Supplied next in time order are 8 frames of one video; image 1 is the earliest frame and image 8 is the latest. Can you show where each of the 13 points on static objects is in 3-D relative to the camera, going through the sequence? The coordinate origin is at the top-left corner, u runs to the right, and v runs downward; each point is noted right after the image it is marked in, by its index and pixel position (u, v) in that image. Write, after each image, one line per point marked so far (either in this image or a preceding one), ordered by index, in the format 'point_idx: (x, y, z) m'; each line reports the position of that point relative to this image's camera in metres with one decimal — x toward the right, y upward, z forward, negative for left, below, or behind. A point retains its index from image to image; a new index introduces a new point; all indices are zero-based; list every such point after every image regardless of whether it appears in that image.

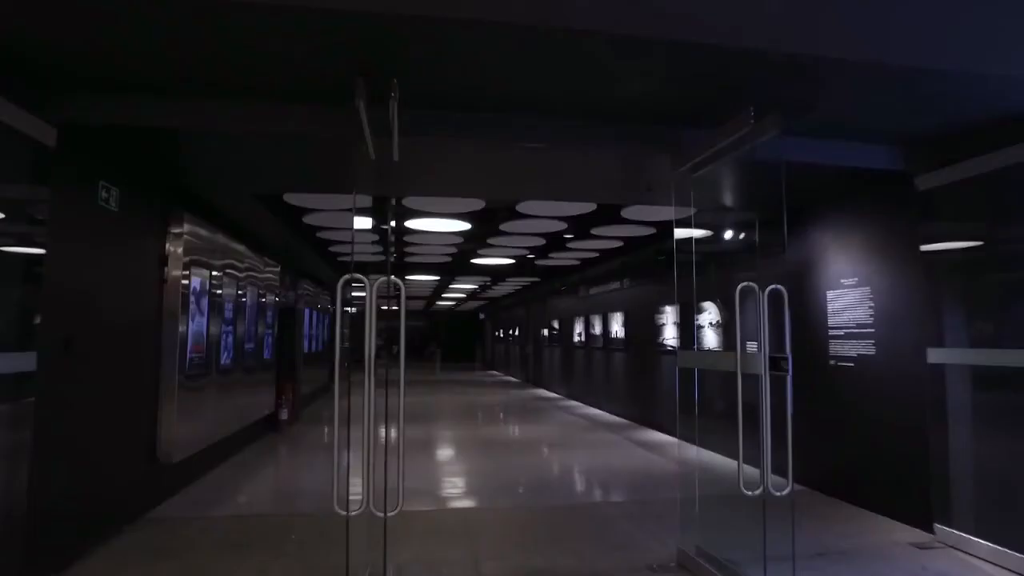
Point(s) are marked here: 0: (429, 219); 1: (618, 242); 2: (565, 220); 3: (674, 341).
0: (-0.9, +0.7, +7.2) m
1: (+1.3, +0.6, +8.8) m
2: (+0.6, +0.7, +7.4) m
3: (+2.1, -0.7, +9.3) m
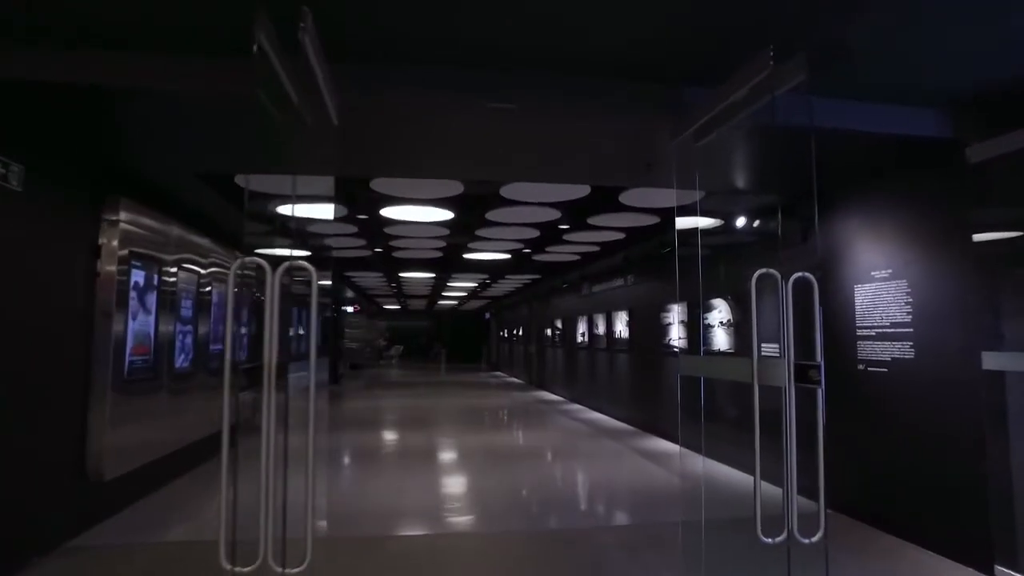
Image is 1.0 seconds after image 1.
0: (-1.0, +0.7, +6.5) m
1: (+1.2, +0.6, +8.1) m
2: (+0.4, +0.8, +6.7) m
3: (+2.1, -0.7, +8.6) m
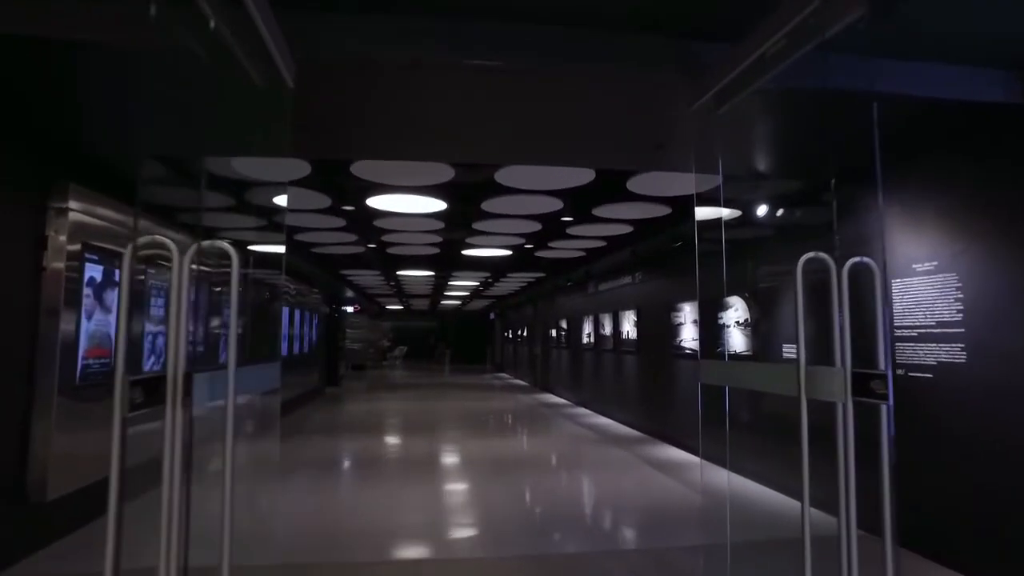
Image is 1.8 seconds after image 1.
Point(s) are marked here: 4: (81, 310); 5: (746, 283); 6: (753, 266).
0: (-1.0, +0.8, +6.0) m
1: (+1.2, +0.7, +7.6) m
2: (+0.4, +0.8, +6.1) m
3: (+2.1, -0.6, +8.0) m
4: (-2.9, -0.1, +4.6) m
5: (+2.3, 0.0, +6.4) m
6: (+2.3, +0.2, +6.3) m
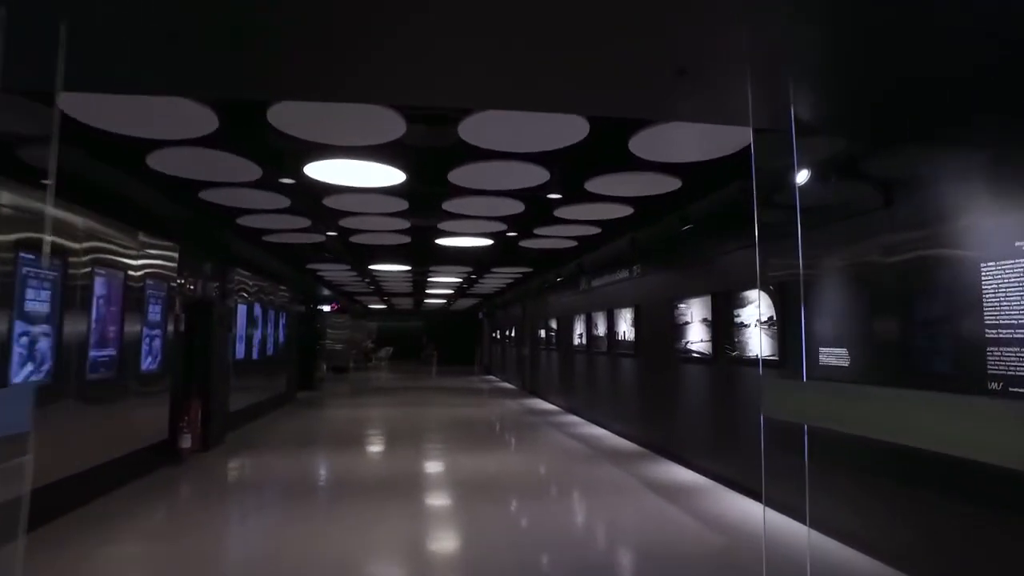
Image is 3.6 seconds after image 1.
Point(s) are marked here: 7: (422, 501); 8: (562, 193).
0: (-1.2, +0.8, +4.9) m
1: (+1.0, +0.7, +6.4) m
2: (+0.2, +0.9, +5.0) m
3: (+1.9, -0.6, +6.9) m
4: (-3.0, -0.1, +3.4) m
5: (+2.1, +0.1, +5.3) m
6: (+2.1, +0.3, +5.2) m
7: (-0.9, -2.0, +6.7) m
8: (+0.4, +0.8, +5.8) m
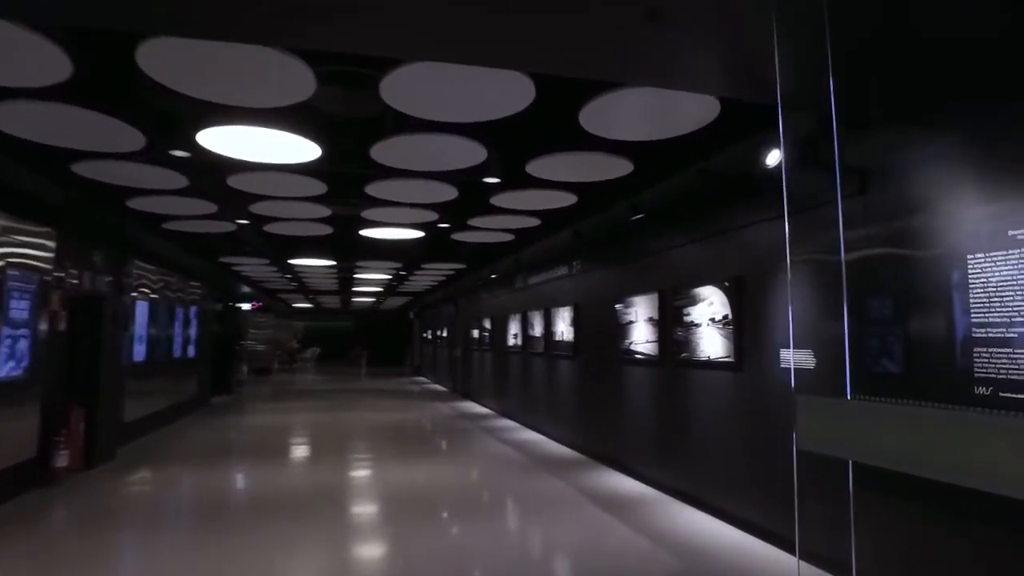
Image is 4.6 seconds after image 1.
0: (-1.6, +0.9, +4.1) m
1: (+0.5, +0.8, +5.9) m
2: (-0.2, +0.9, +4.4) m
3: (+1.2, -0.5, +6.5) m
4: (-3.3, 0.0, +2.5) m
5: (+1.6, +0.1, +4.9) m
6: (+1.6, +0.3, +4.8) m
7: (-1.5, -2.0, +6.0) m
8: (-0.1, +0.8, +5.2) m
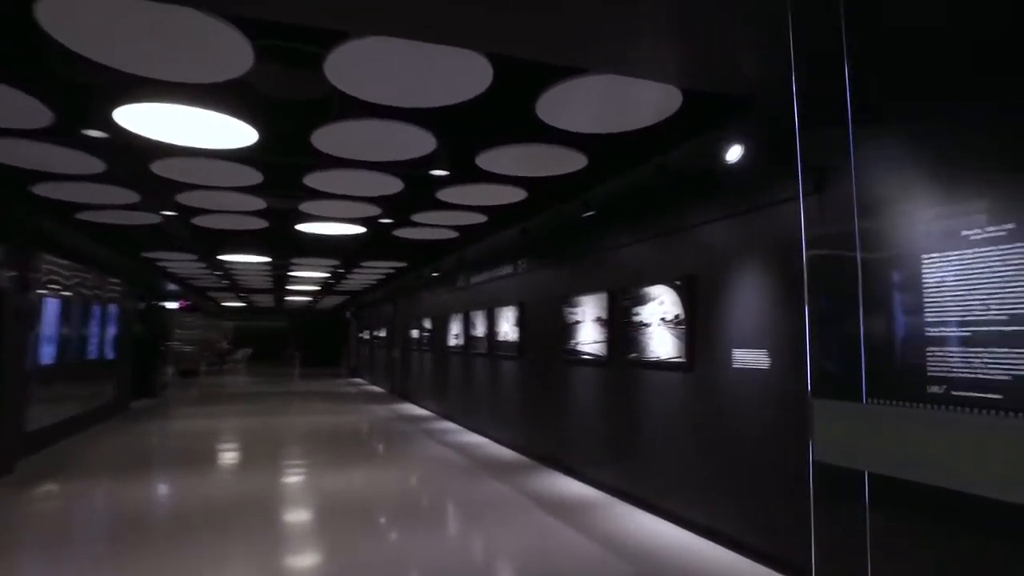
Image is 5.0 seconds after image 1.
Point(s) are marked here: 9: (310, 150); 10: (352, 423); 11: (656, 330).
0: (-1.9, +0.9, +3.8) m
1: (0.0, +0.8, +5.7) m
2: (-0.5, +0.9, +4.2) m
3: (+0.7, -0.5, +6.4) m
4: (-3.4, 0.0, +2.0) m
5: (+1.3, +0.1, +4.8) m
6: (+1.3, +0.3, +4.7) m
7: (-2.0, -2.0, +5.7) m
8: (-0.5, +0.9, +5.0) m
9: (-1.3, +0.9, +4.5) m
10: (-2.8, -2.3, +12.0) m
11: (+1.1, -0.3, +5.3) m
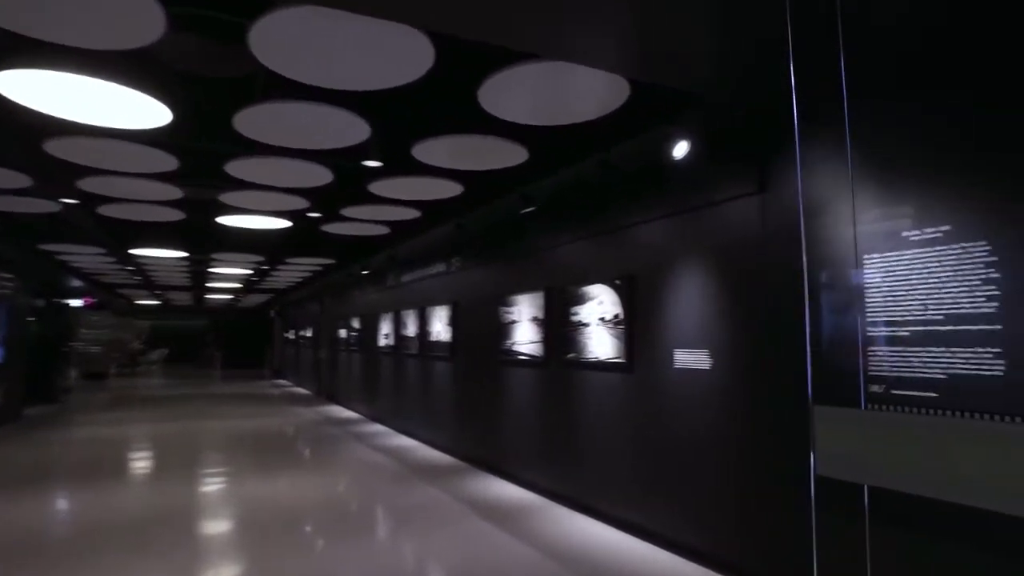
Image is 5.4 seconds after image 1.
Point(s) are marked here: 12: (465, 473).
0: (-2.2, +1.0, +3.4) m
1: (-0.5, +0.8, +5.5) m
2: (-0.8, +0.9, +3.9) m
3: (+0.1, -0.5, +6.2) m
4: (-3.6, +0.1, +1.5) m
5: (+0.8, +0.1, +4.7) m
6: (+0.9, +0.3, +4.6) m
7: (-2.5, -1.9, +5.3) m
8: (-0.9, +0.9, +4.8) m
9: (-1.7, +0.9, +4.2) m
10: (-3.9, -2.3, +11.5) m
11: (+0.6, -0.3, +5.2) m
12: (-0.5, -1.9, +7.3) m
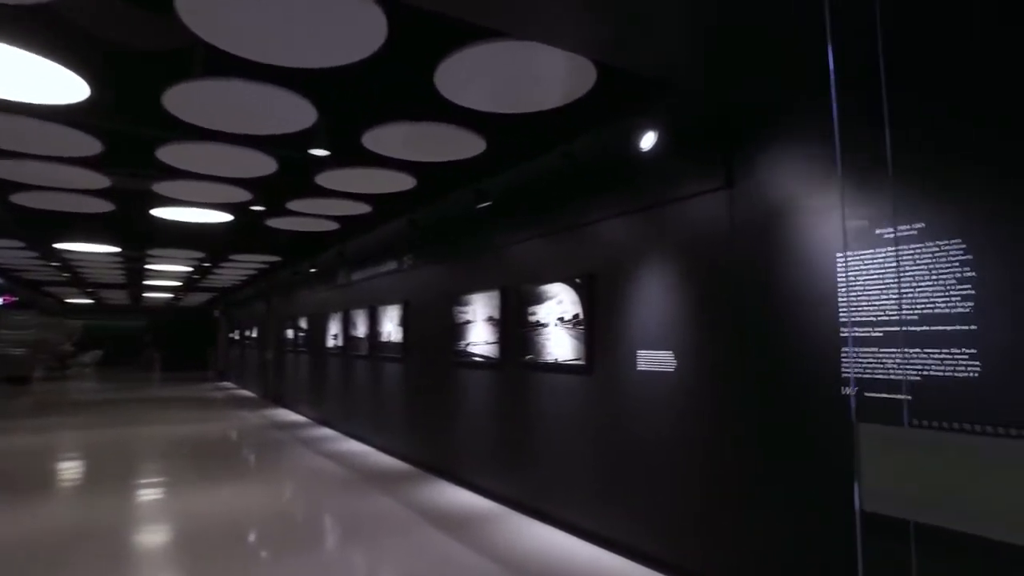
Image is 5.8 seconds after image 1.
0: (-2.3, +1.0, +3.0) m
1: (-0.8, +0.8, +5.3) m
2: (-1.1, +0.9, +3.6) m
3: (-0.2, -0.5, +6.0) m
4: (-3.6, +0.1, +1.0) m
5: (+0.5, +0.2, +4.6) m
6: (+0.6, +0.3, +4.5) m
7: (-2.8, -1.9, +4.9) m
8: (-1.2, +0.9, +4.5) m
9: (-1.9, +0.9, +3.8) m
10: (-4.7, -2.3, +11.0) m
11: (+0.3, -0.3, +5.0) m
12: (-1.0, -1.9, +7.0) m
